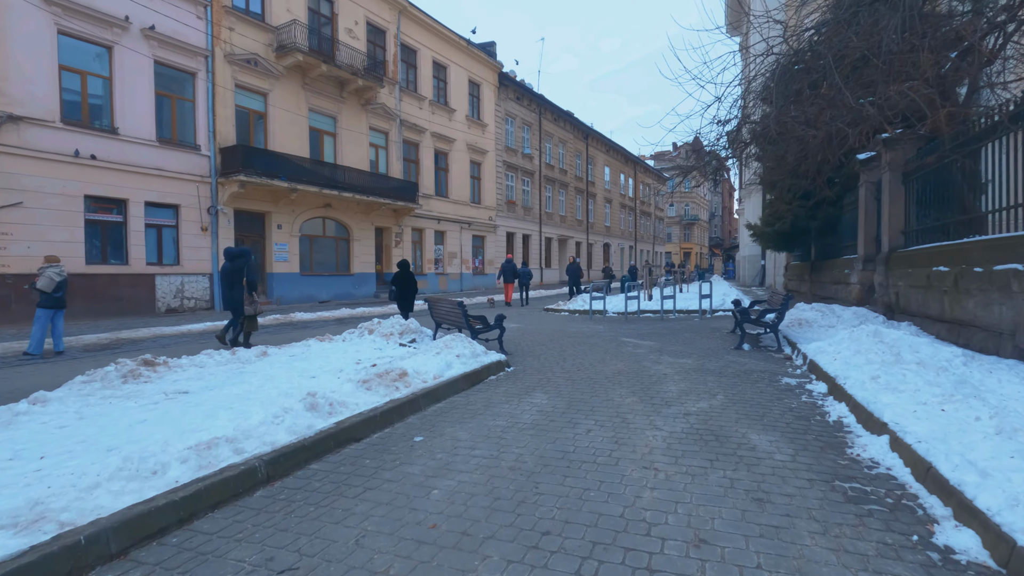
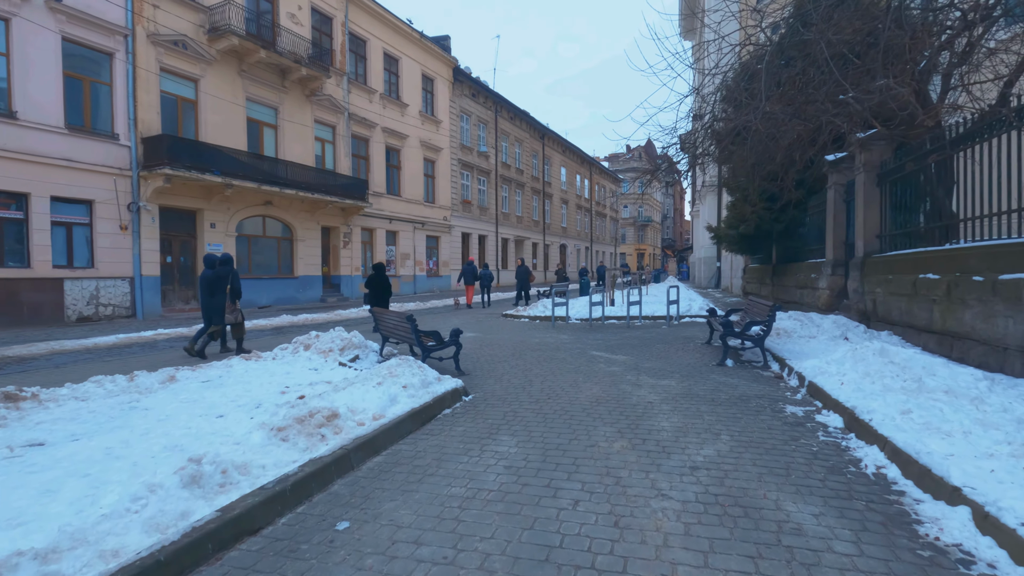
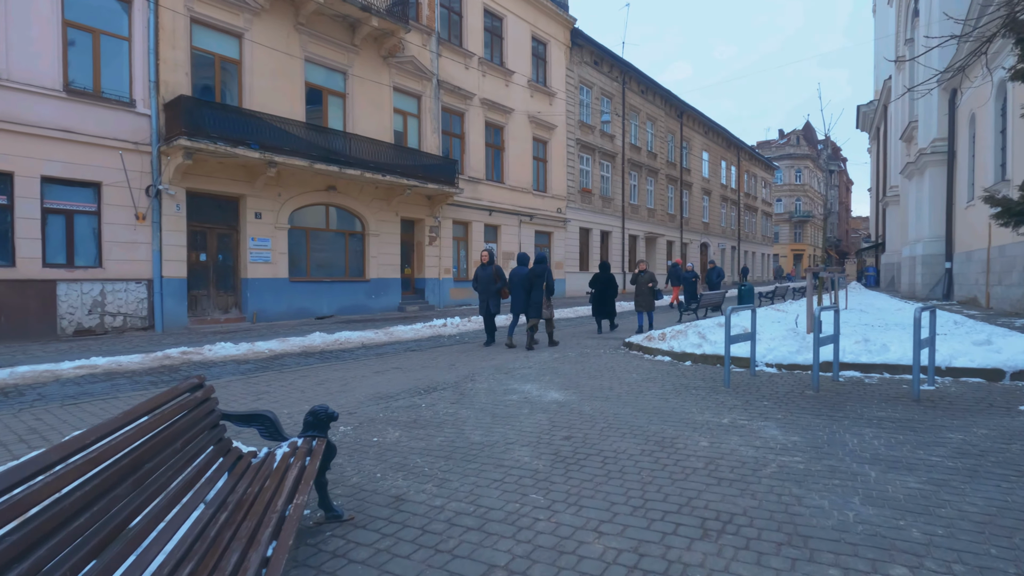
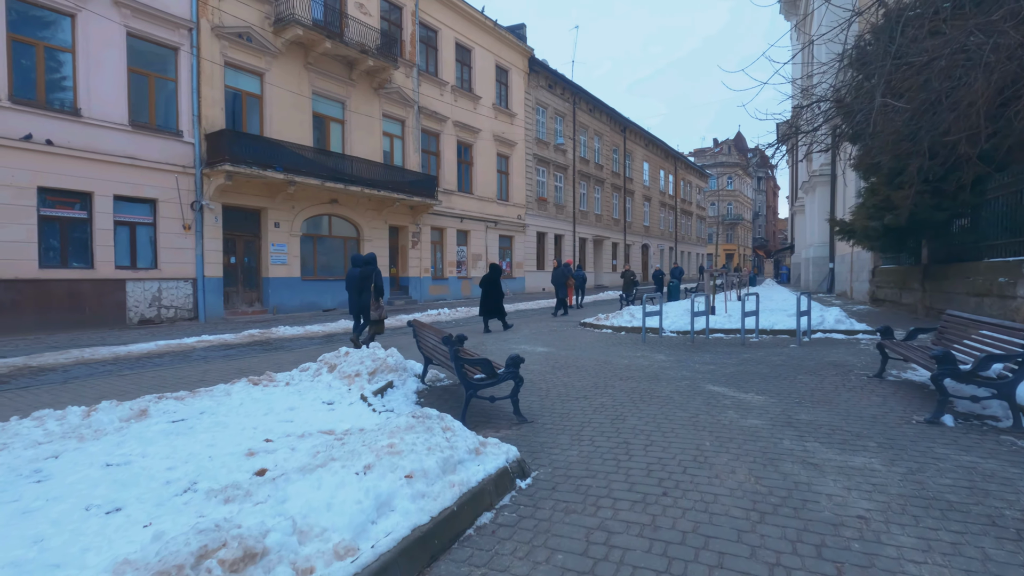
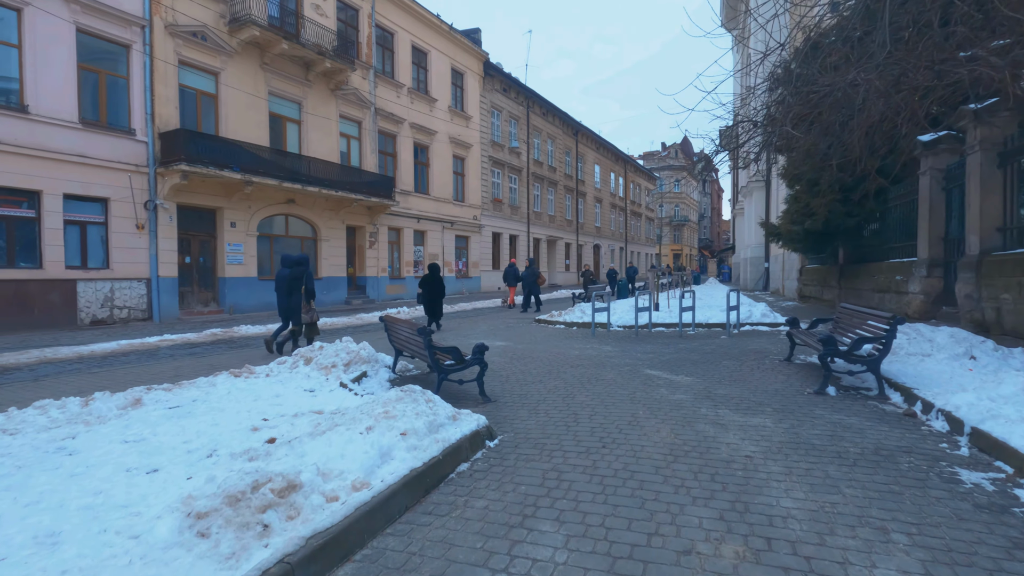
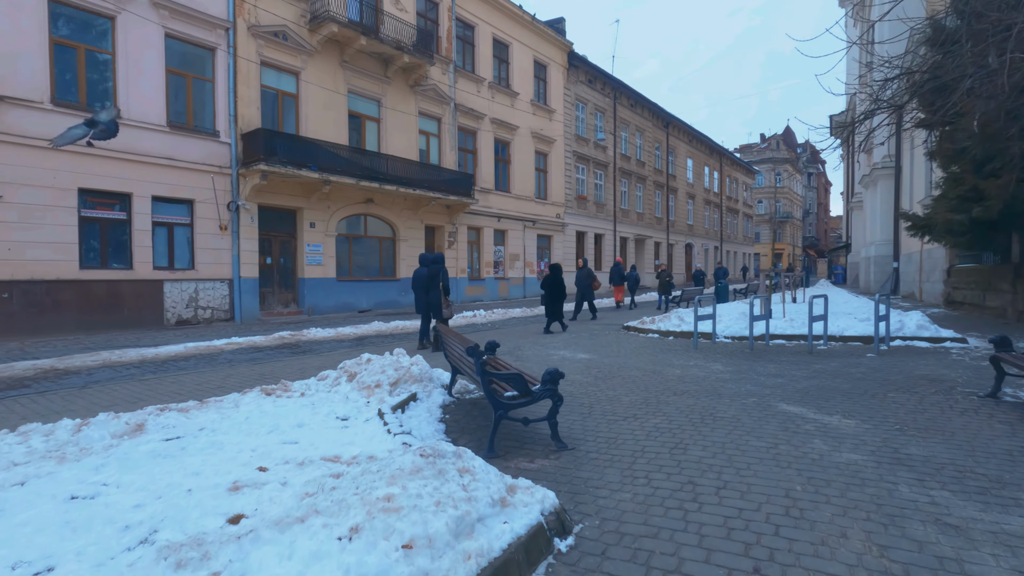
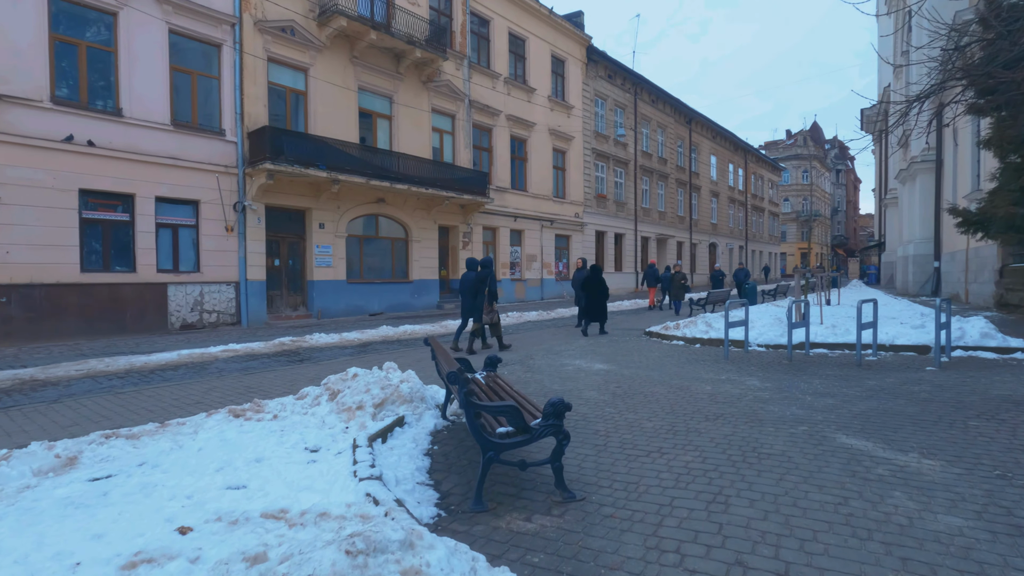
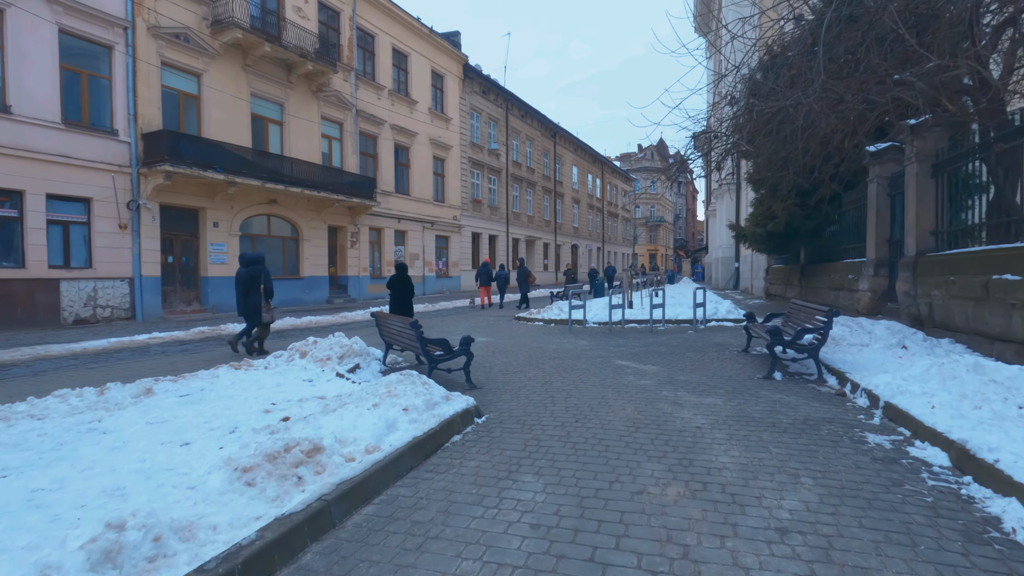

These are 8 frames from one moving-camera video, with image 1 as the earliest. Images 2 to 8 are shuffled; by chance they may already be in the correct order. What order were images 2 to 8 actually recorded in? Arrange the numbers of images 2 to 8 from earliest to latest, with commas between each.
2, 8, 5, 4, 6, 7, 3
